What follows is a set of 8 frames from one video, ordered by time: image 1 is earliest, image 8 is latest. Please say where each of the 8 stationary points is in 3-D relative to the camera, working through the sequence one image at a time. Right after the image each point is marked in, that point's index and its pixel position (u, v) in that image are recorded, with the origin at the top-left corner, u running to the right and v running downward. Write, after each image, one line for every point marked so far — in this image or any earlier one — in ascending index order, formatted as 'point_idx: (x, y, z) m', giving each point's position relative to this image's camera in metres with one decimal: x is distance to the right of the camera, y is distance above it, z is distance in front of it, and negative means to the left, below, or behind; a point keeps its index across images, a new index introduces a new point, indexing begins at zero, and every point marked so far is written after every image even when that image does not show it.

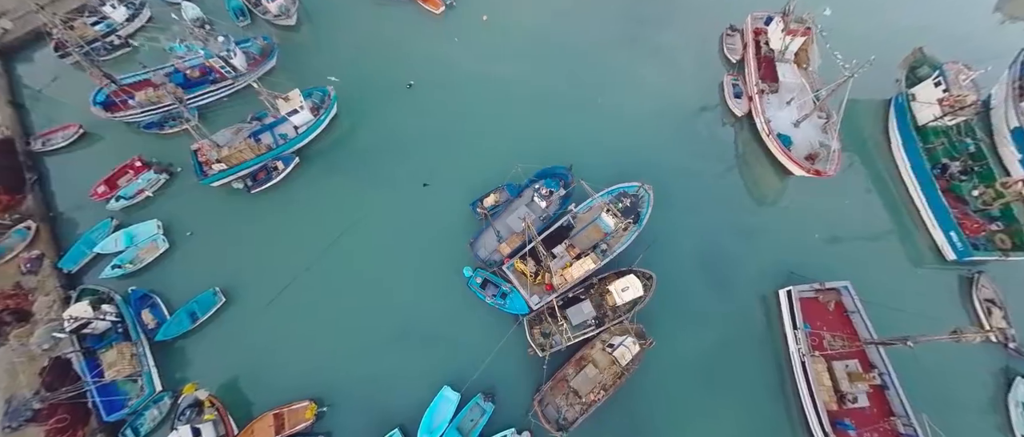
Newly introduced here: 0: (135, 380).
0: (-12.4, -5.3, +15.6) m
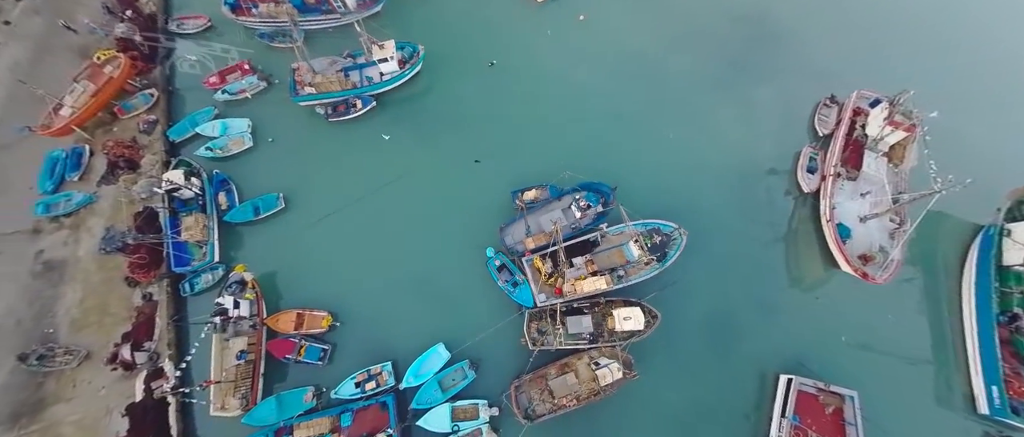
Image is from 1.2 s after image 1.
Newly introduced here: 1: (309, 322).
0: (-12.3, -1.2, +18.7) m
1: (-7.9, -4.0, +18.5) m
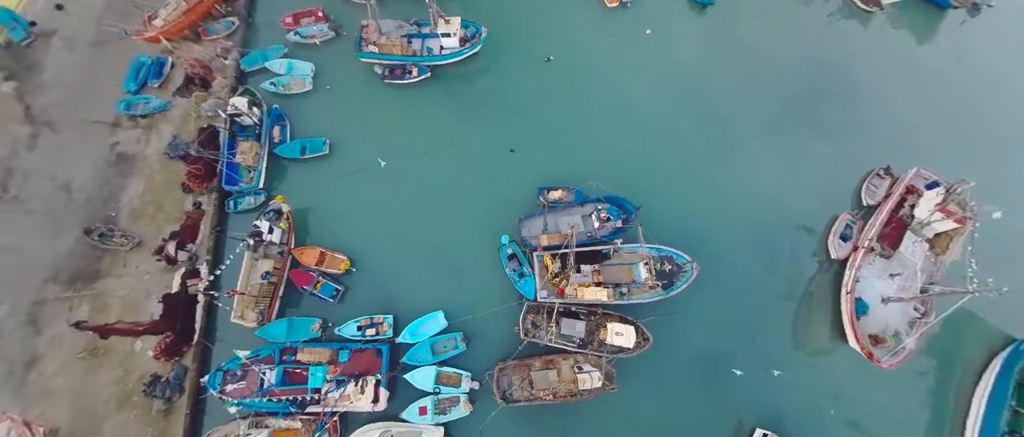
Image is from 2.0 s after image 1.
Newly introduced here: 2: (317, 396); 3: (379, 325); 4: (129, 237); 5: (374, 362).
0: (-11.4, +1.9, +20.5) m
1: (-7.8, -1.8, +20.1) m
2: (-7.8, -7.0, +18.9) m
3: (-5.6, -4.4, +19.8) m
4: (-16.3, -0.8, +19.9) m
5: (-5.8, -5.9, +19.5) m
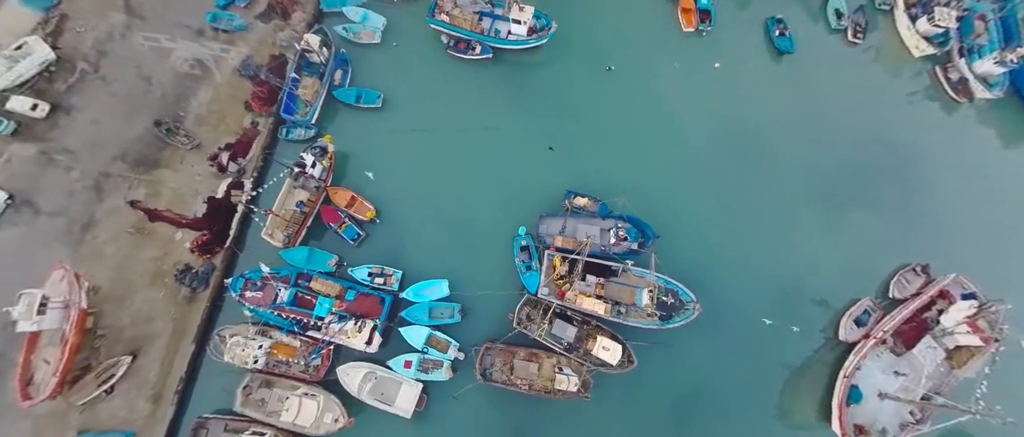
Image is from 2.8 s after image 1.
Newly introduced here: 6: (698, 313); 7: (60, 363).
0: (-9.5, +5.0, +21.7) m
1: (-7.0, +0.5, +21.3) m
2: (-8.4, -4.5, +20.5) m
3: (-5.5, -2.6, +21.0) m
4: (-14.9, +3.7, +21.8) m
5: (-6.2, -4.0, +20.9) m
6: (+7.7, -3.8, +19.6) m
7: (-18.4, -5.5, +19.3) m
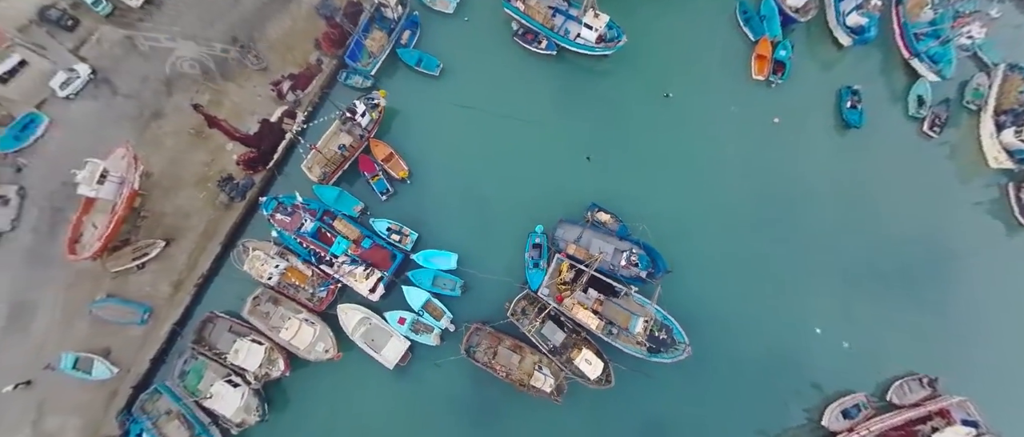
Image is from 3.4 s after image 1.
0: (-6.8, +7.6, +22.4) m
1: (-5.6, +2.6, +22.1) m
2: (-8.4, -1.9, +21.8) m
3: (-5.1, -0.9, +22.0) m
4: (-12.4, +7.8, +23.0) m
5: (-6.0, -2.0, +21.9) m
6: (+7.2, -5.6, +19.6) m
7: (-18.3, -0.3, +21.4) m
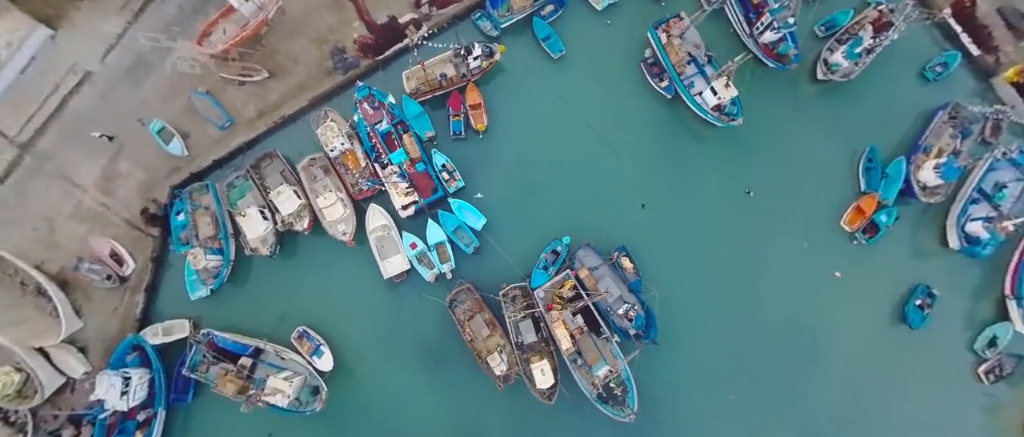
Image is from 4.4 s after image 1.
0: (-0.2, +10.0, +22.8) m
1: (-1.7, +5.1, +23.0) m
2: (-6.4, +2.6, +23.5) m
3: (-3.0, +1.9, +23.1) m
4: (-4.8, +13.0, +23.8) m
5: (-4.4, +1.4, +23.4) m
6: (+4.8, -8.6, +20.2) m
7: (-14.1, +9.1, +23.8) m
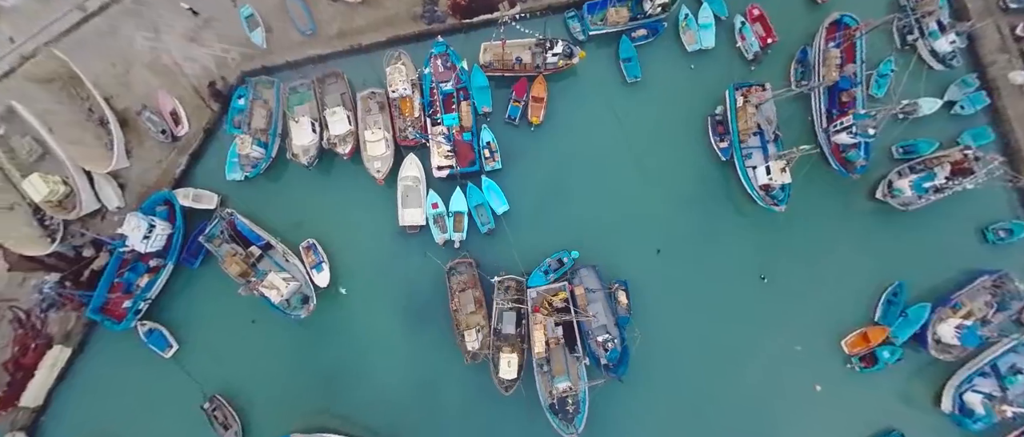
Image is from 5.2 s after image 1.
0: (+4.3, +9.5, +22.5) m
1: (+1.2, +5.5, +23.1) m
2: (-4.0, +4.8, +24.0) m
3: (-1.1, +2.9, +23.6) m
4: (+1.2, +14.0, +23.6) m
5: (-2.5, +2.9, +23.9) m
6: (+2.3, -9.7, +21.0) m
7: (-8.9, +13.6, +24.4) m
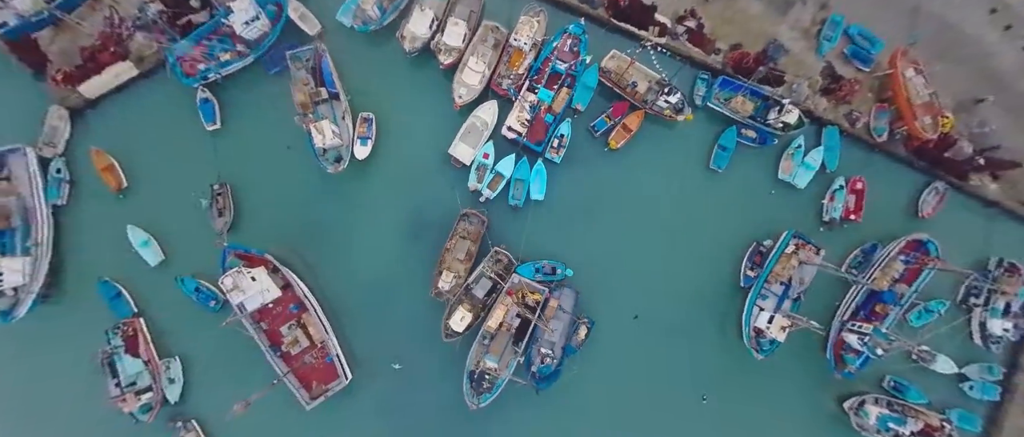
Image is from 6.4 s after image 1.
0: (+10.2, +5.7, +22.1) m
1: (+5.4, +4.2, +23.3) m
2: (+0.9, +6.6, +24.4) m
3: (+2.2, +3.4, +24.1) m
4: (+10.2, +11.3, +22.8) m
5: (+1.0, +4.3, +24.5) m
6: (-2.3, -9.1, +22.8) m
7: (+1.8, +16.7, +23.9) m
